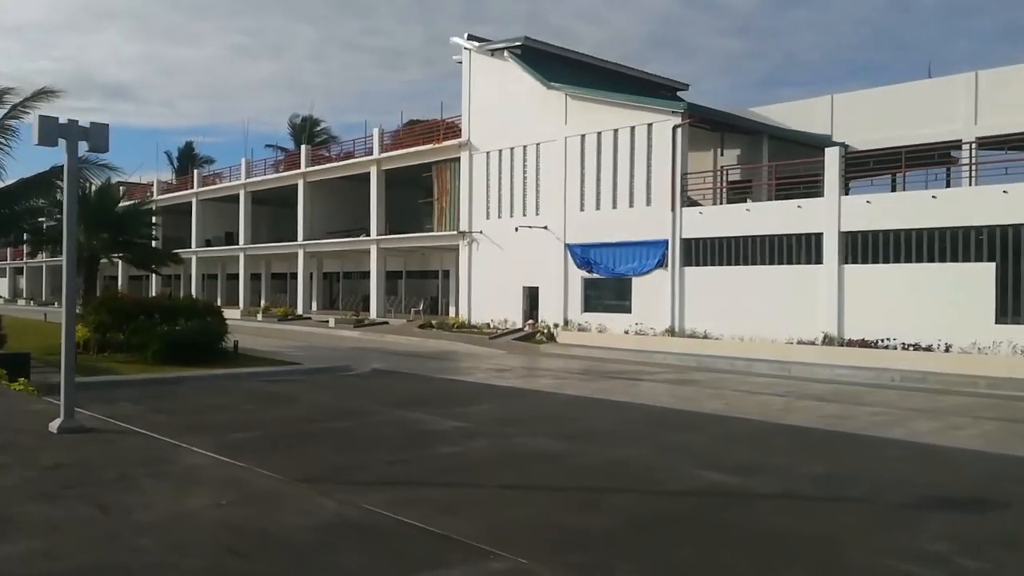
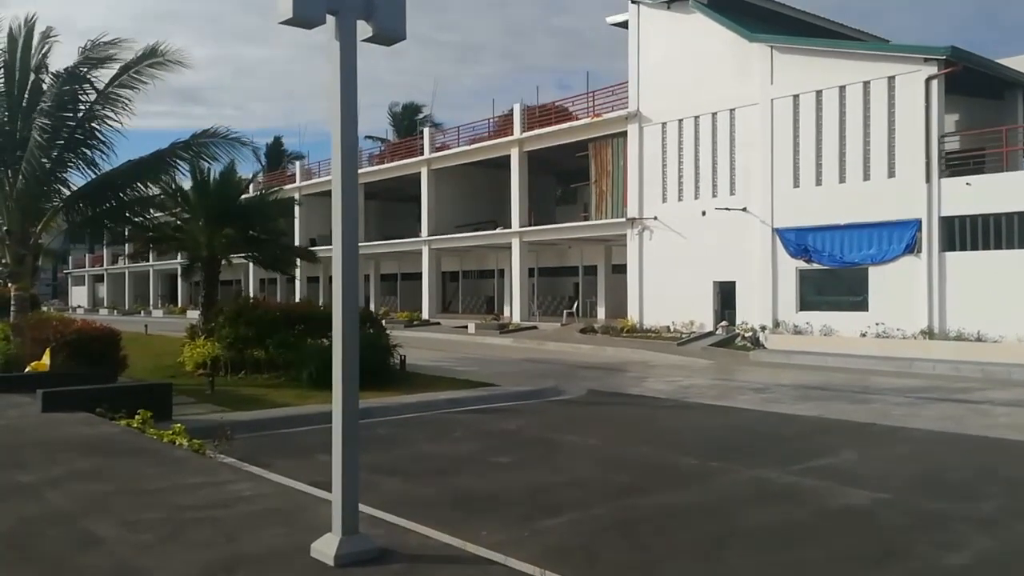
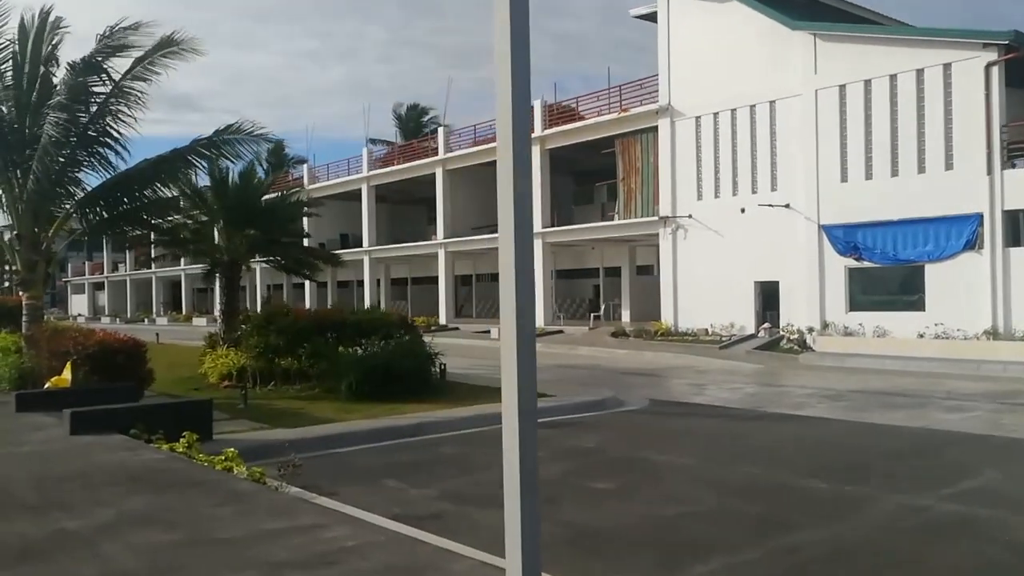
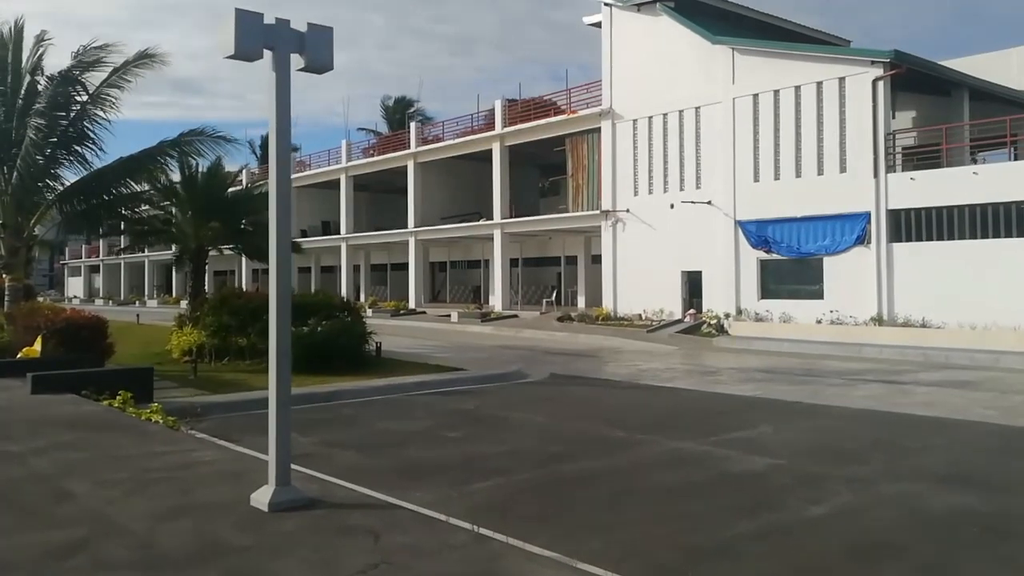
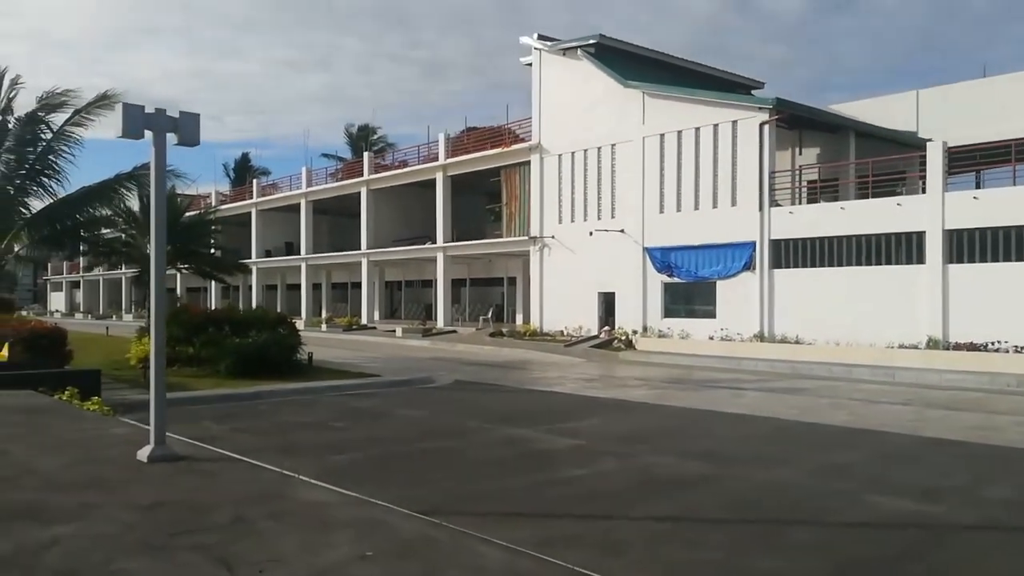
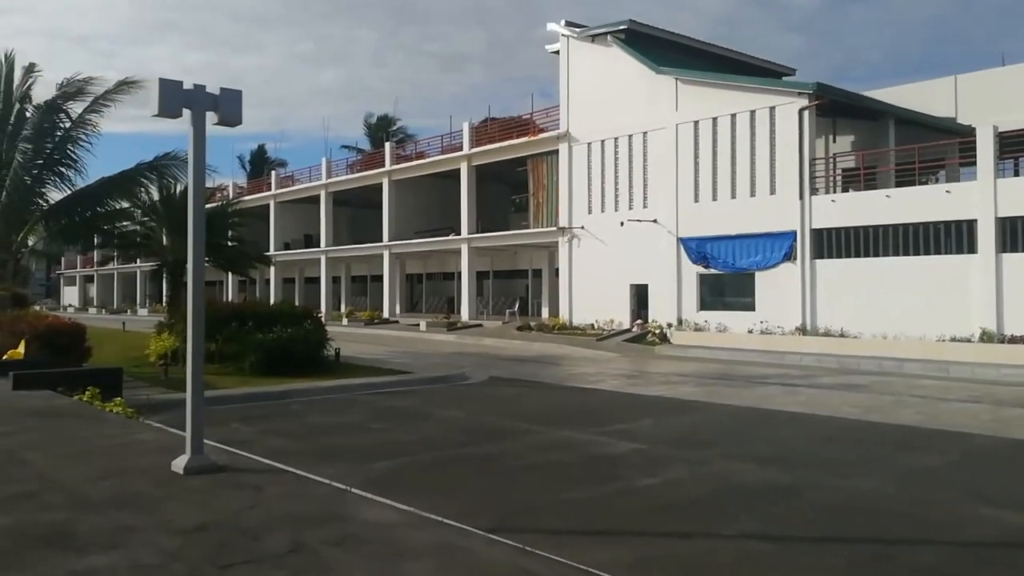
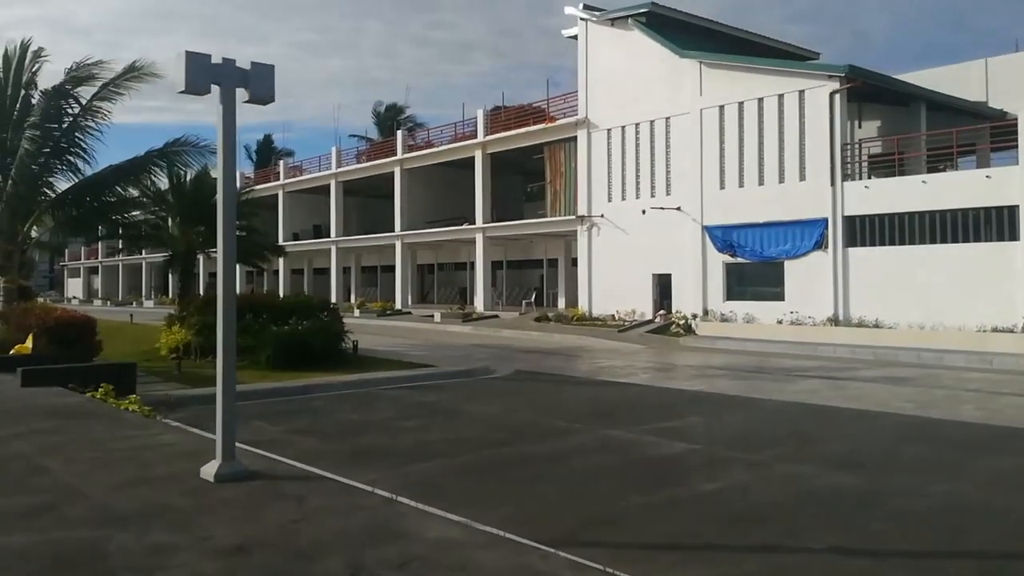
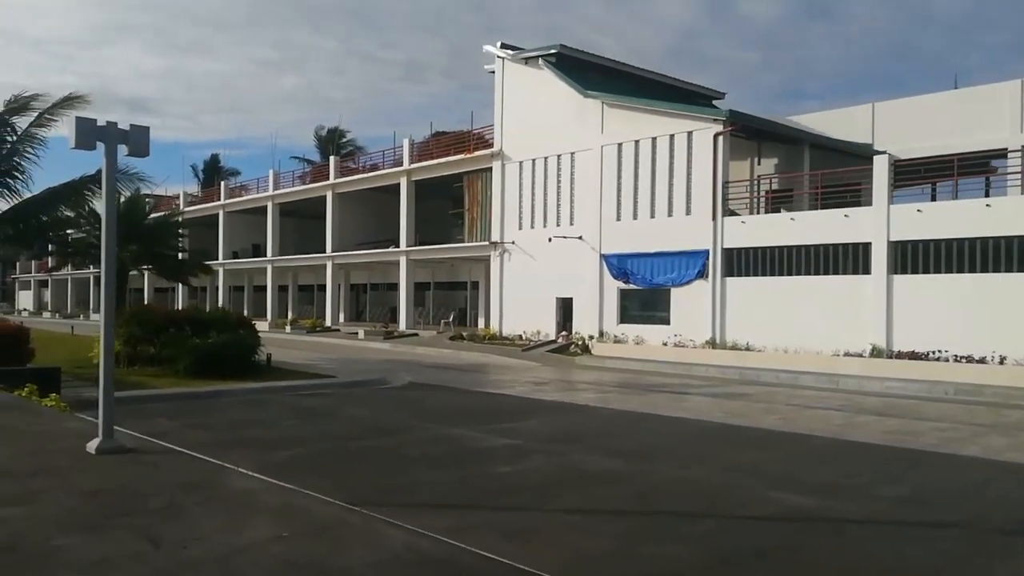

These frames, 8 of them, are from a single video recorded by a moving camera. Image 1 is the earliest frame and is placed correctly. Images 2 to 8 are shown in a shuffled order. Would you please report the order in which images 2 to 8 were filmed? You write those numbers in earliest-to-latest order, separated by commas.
8, 5, 6, 7, 4, 2, 3
